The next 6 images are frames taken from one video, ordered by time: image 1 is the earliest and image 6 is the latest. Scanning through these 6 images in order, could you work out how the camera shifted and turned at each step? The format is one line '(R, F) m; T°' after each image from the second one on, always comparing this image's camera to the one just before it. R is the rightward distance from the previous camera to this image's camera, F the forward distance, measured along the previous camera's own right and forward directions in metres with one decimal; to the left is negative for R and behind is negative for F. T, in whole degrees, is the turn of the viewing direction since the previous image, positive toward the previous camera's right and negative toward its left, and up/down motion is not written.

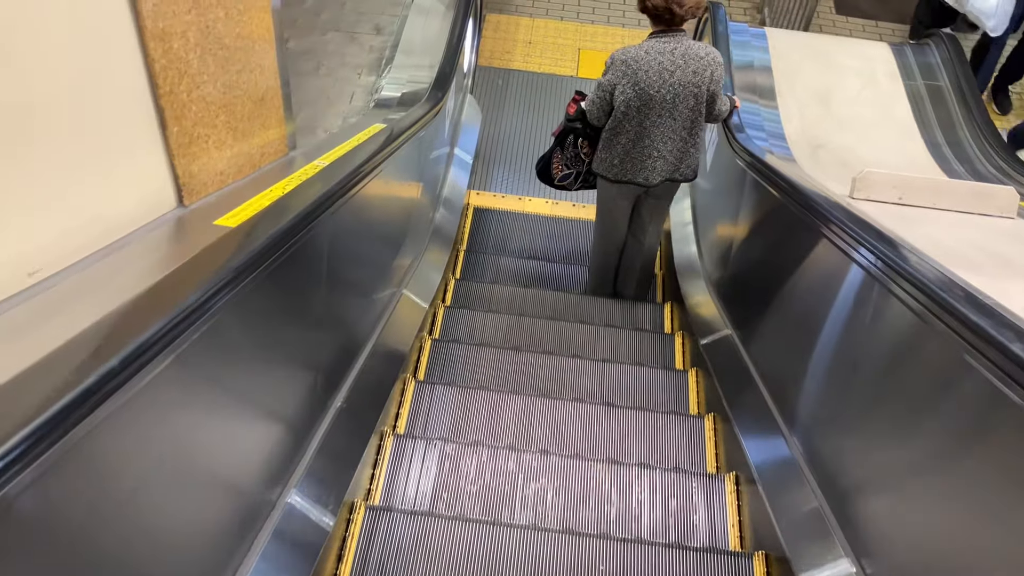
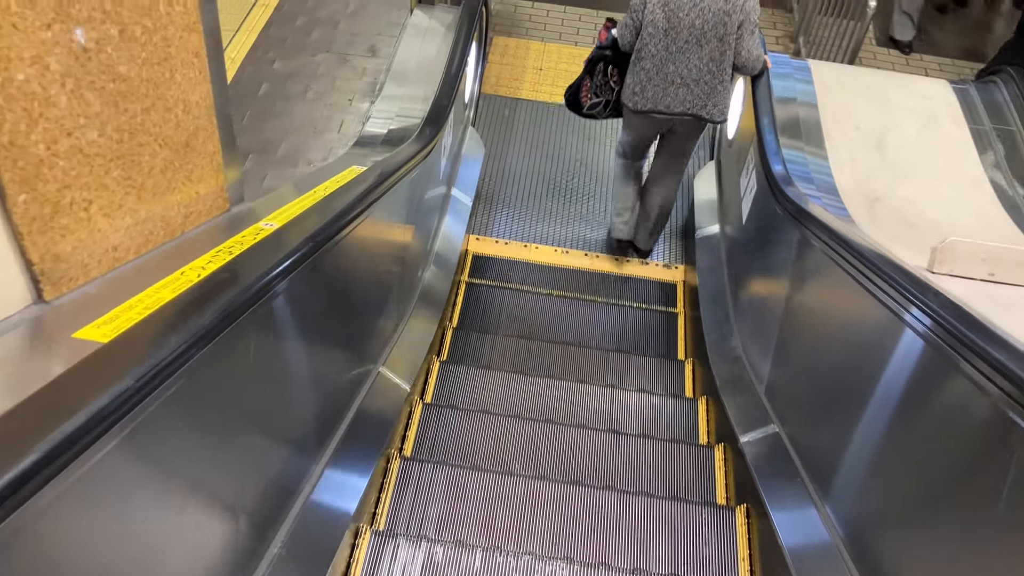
(0.0, +0.5) m; 0°
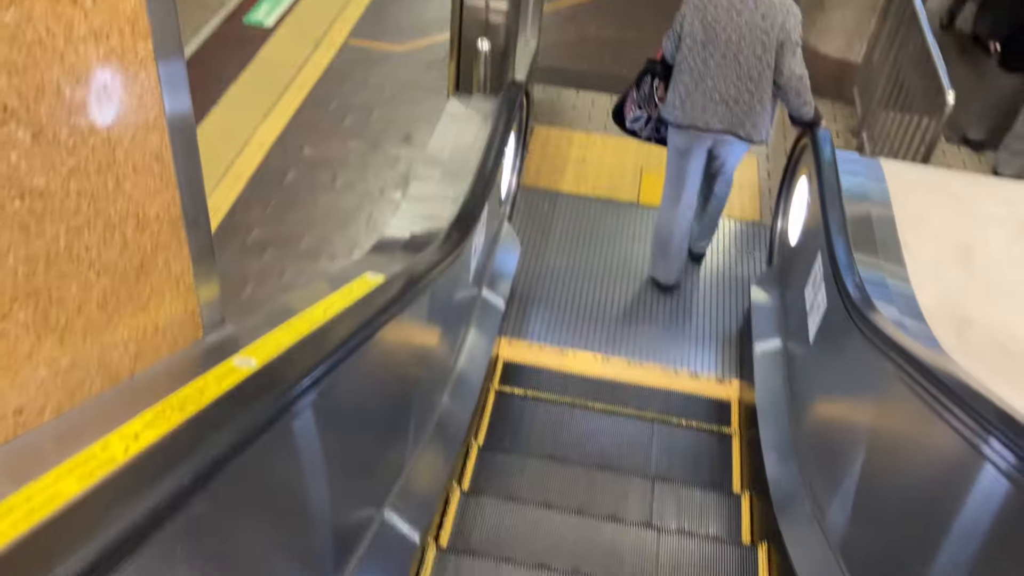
(0.0, +0.4) m; -2°
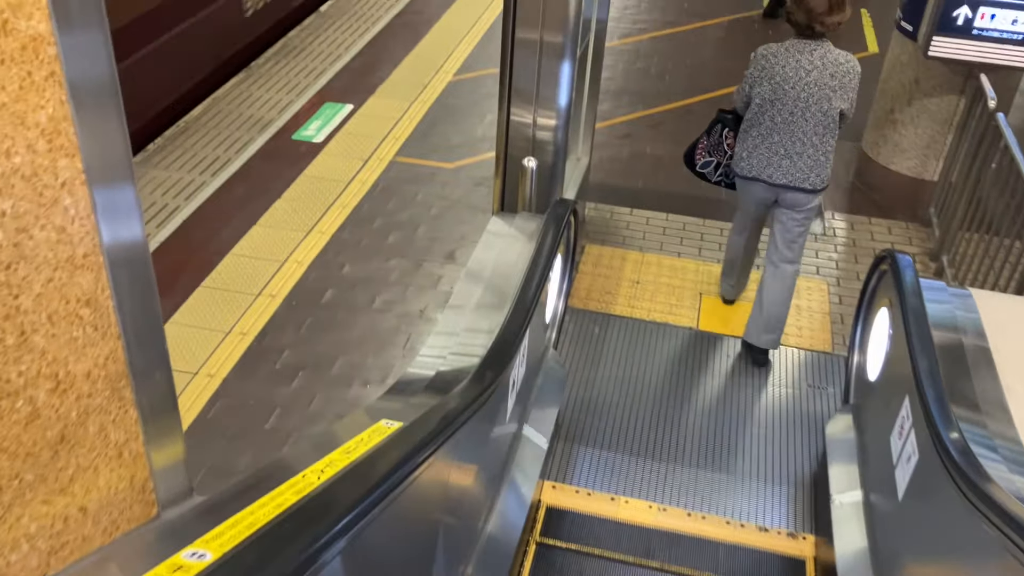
(0.0, +0.3) m; -3°
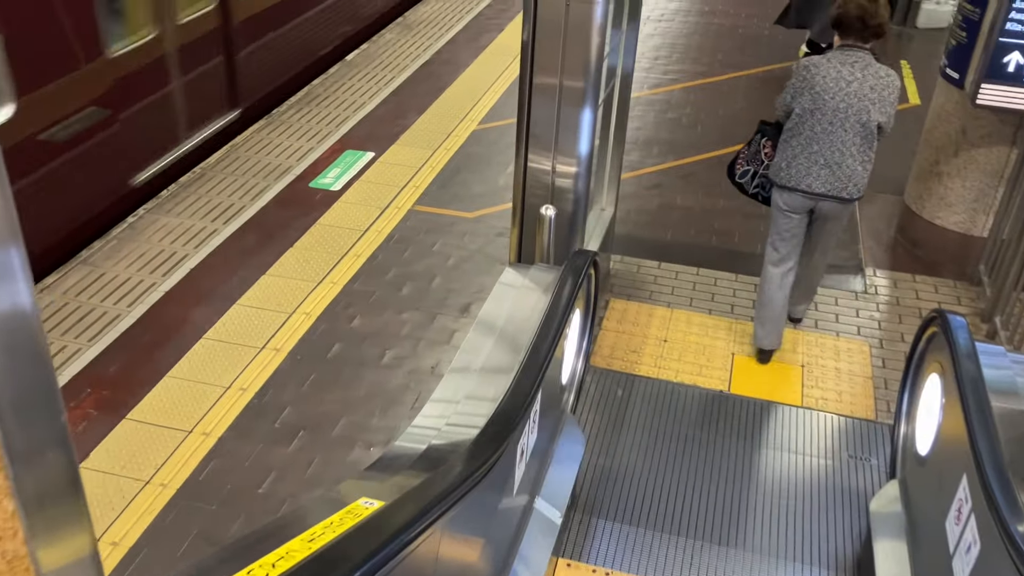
(+0.1, +0.2) m; -2°
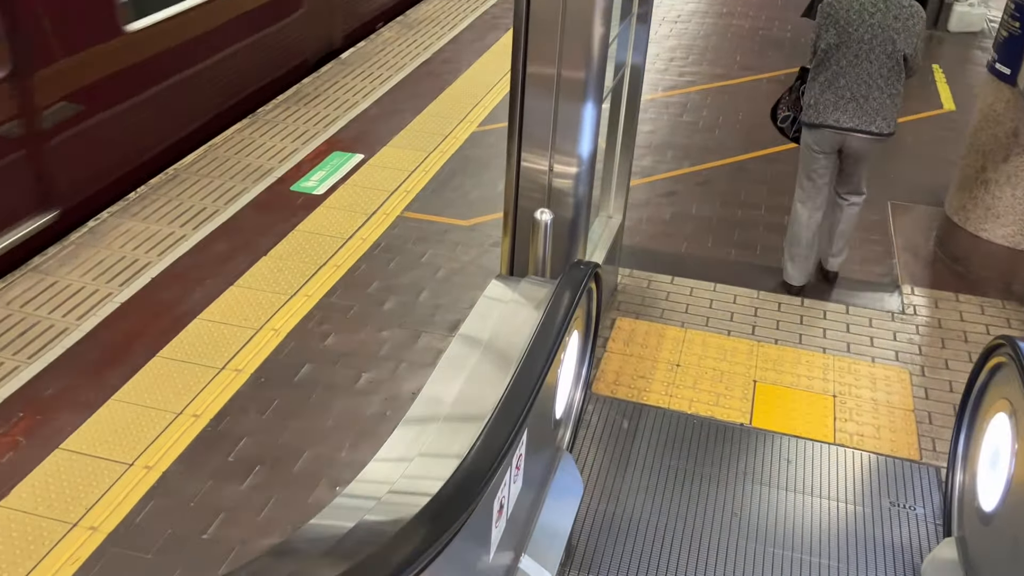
(+0.1, +0.5) m; -1°
